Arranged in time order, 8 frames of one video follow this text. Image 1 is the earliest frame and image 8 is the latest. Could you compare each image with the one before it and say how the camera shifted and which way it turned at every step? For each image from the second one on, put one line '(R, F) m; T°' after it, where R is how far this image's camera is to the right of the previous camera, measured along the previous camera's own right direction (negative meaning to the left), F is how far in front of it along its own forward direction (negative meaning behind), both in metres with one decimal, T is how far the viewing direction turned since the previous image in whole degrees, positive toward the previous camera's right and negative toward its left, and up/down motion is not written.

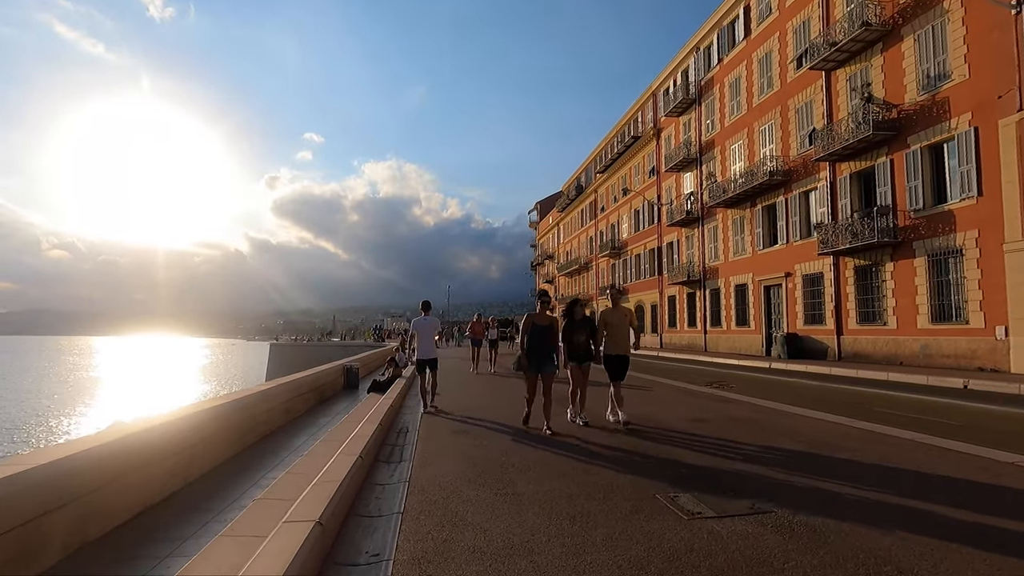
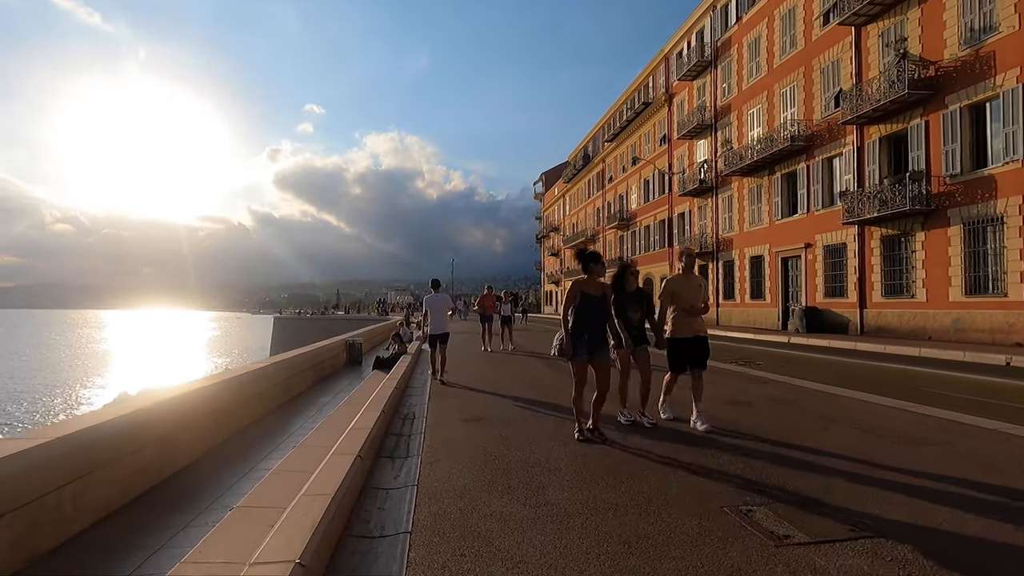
(-0.2, +0.9) m; 0°
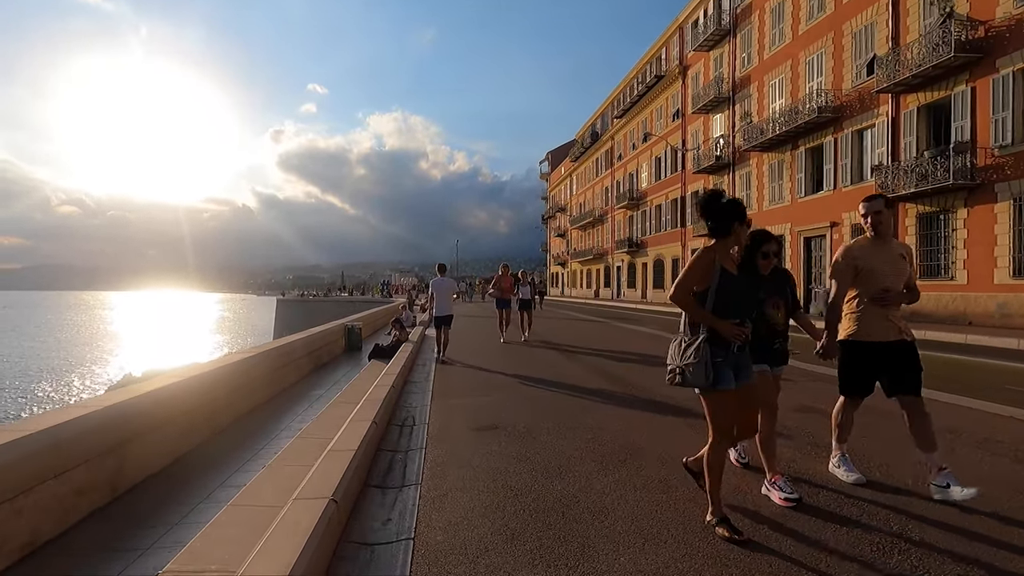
(-0.1, +1.2) m; 0°
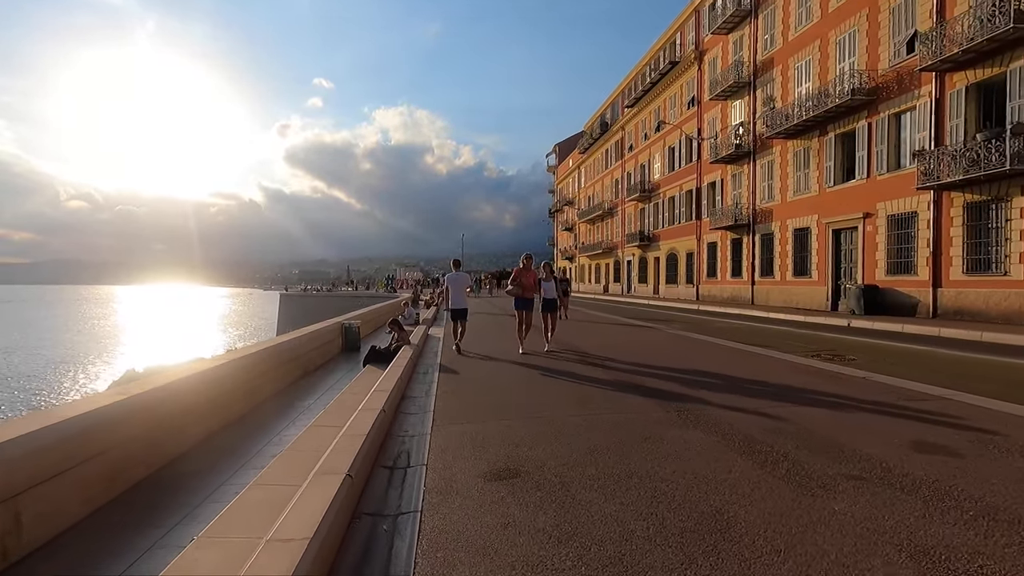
(-0.1, +1.3) m; -1°
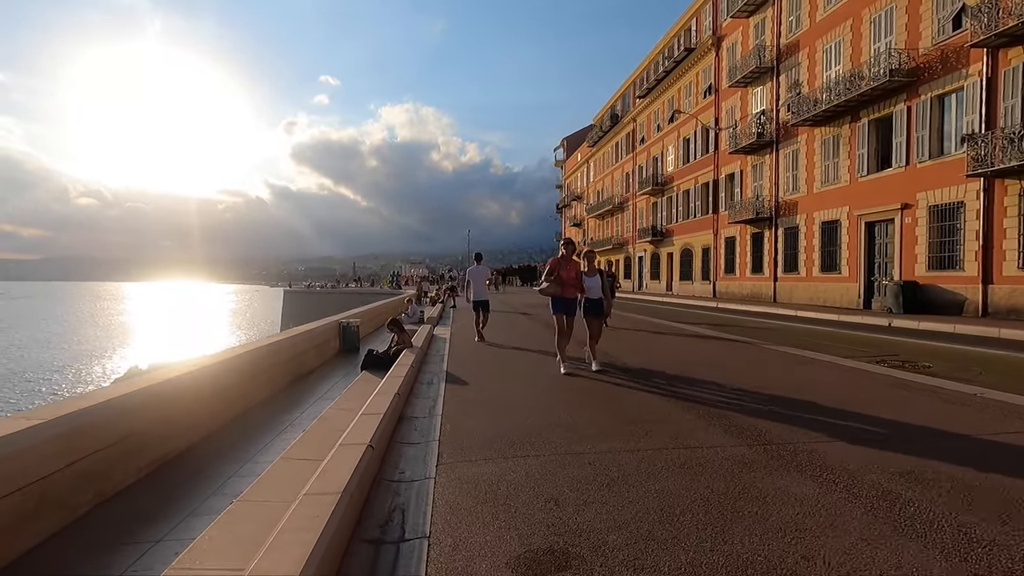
(-0.2, +1.3) m; -1°
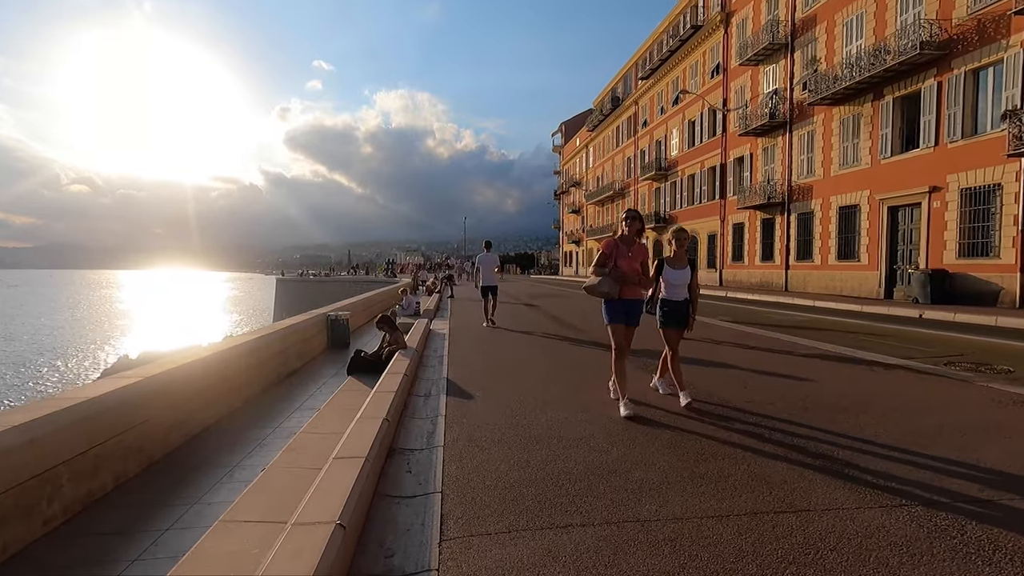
(-0.2, +1.2) m; 0°
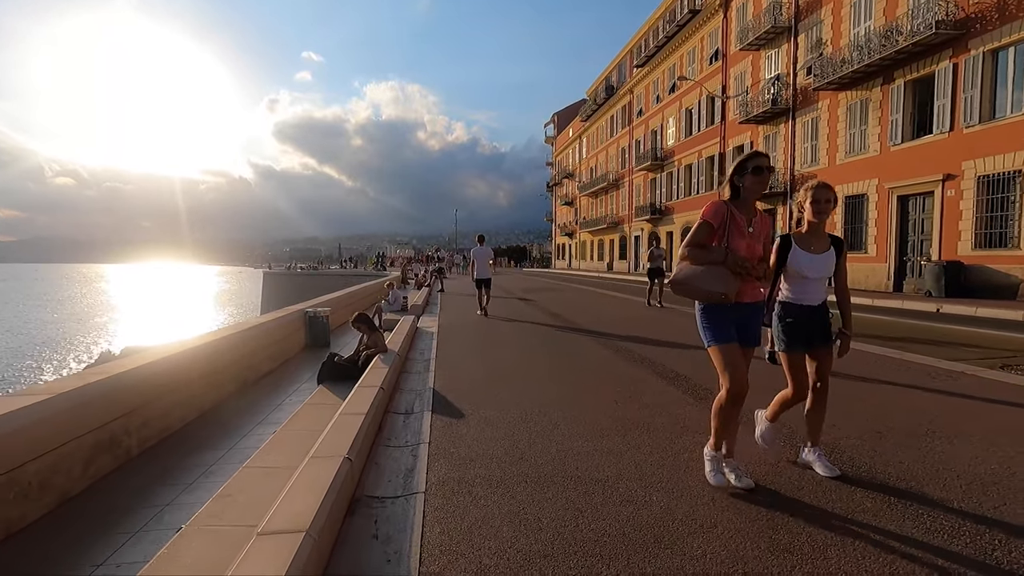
(-0.1, +1.0) m; +1°
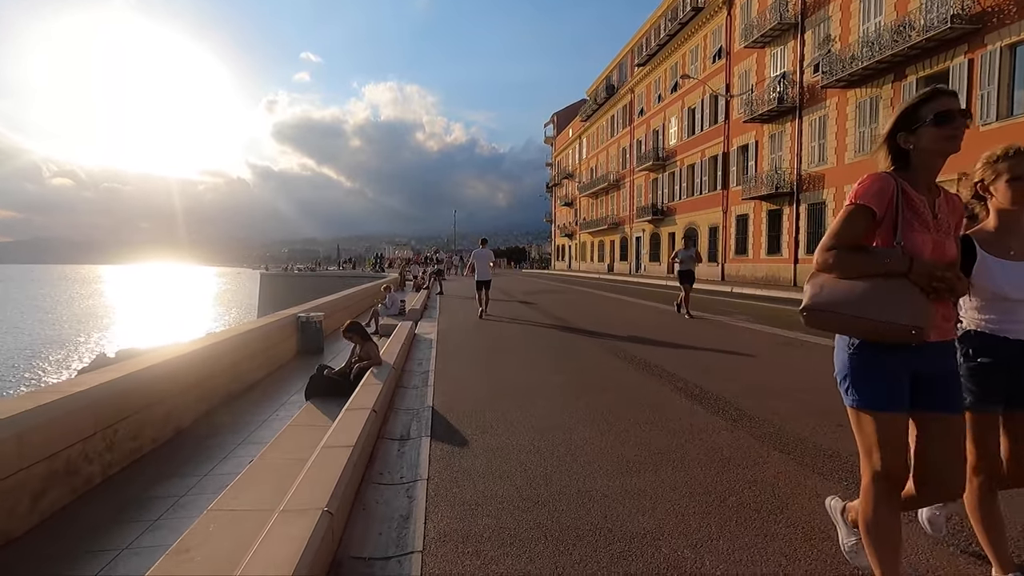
(-0.1, +0.5) m; 0°
